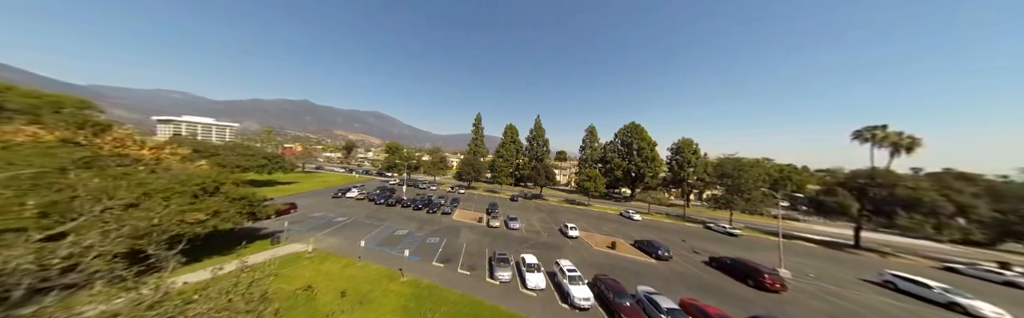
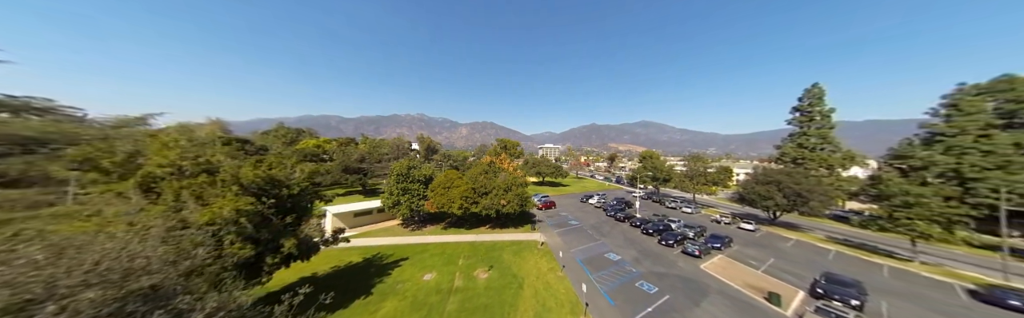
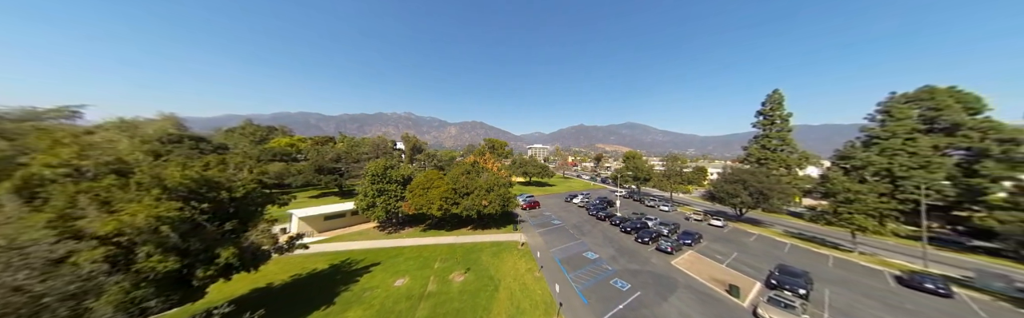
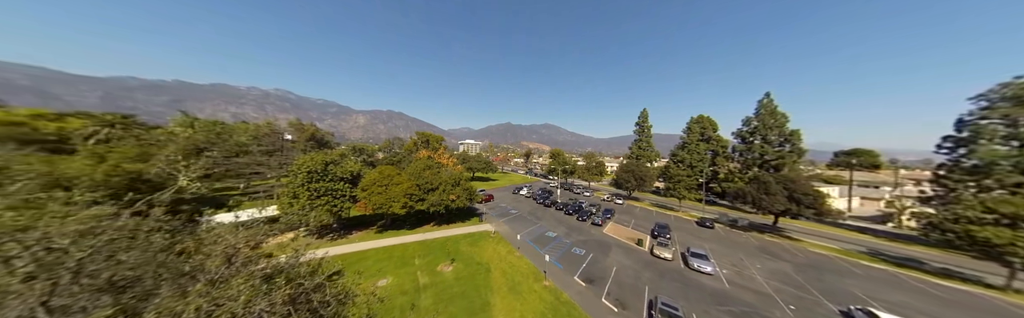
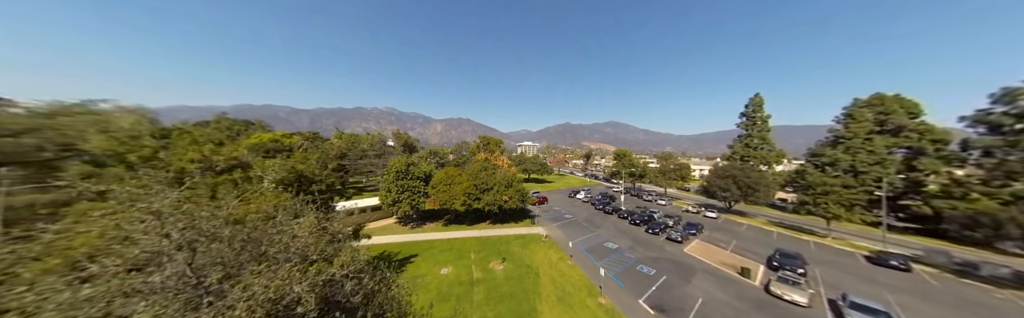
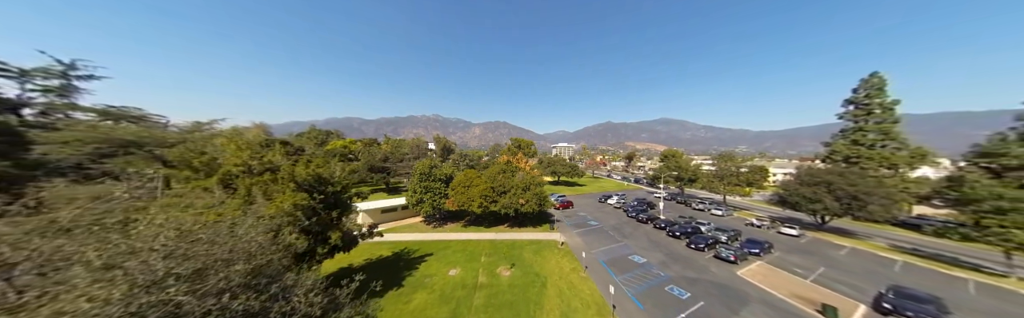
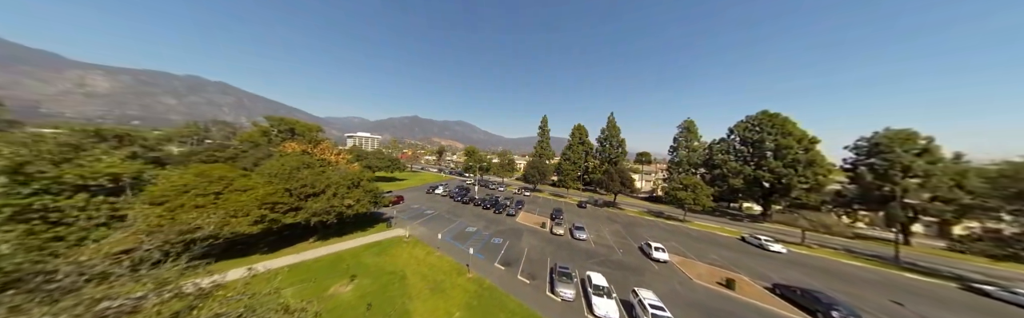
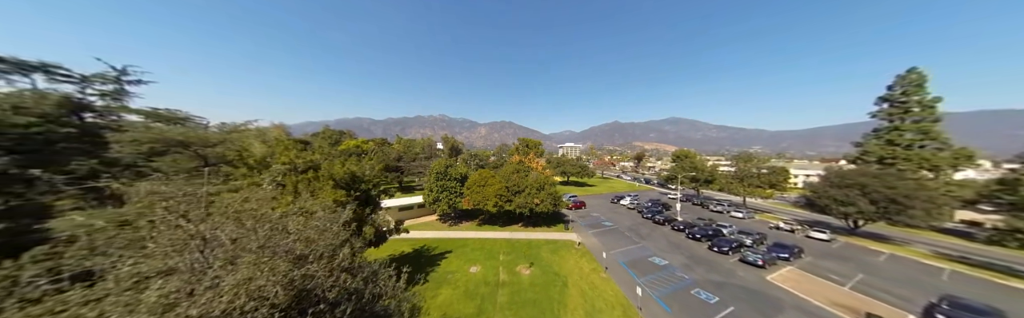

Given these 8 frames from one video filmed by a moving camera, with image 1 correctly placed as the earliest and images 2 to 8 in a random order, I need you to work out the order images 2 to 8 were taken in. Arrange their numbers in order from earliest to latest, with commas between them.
7, 4, 5, 8, 6, 2, 3
